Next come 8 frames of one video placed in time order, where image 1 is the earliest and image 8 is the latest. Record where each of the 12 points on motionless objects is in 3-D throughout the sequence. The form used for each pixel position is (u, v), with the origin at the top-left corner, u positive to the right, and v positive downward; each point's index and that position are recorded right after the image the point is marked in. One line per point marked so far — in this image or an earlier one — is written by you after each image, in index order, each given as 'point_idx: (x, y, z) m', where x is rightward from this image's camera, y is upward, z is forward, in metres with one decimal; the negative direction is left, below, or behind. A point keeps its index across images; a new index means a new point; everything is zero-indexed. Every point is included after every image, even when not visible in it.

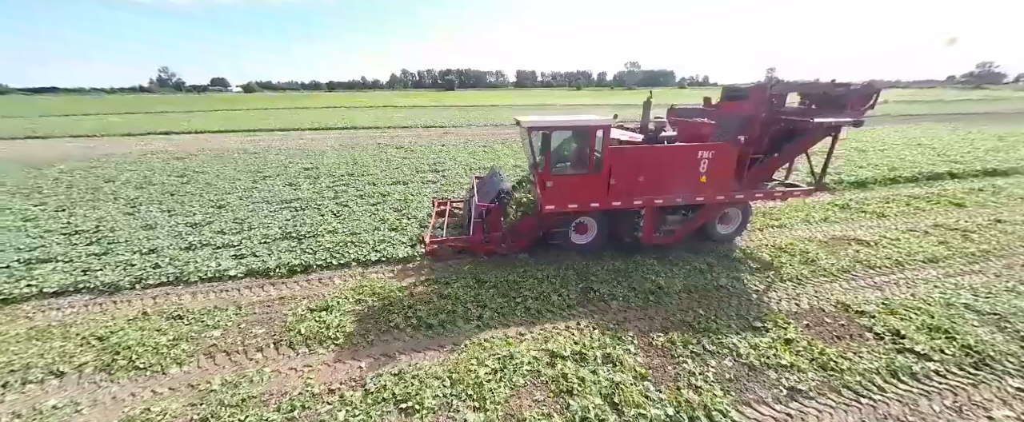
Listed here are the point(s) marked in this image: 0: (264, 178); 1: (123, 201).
0: (-9.4, +1.2, +11.4) m
1: (-11.9, +0.3, +9.1) m
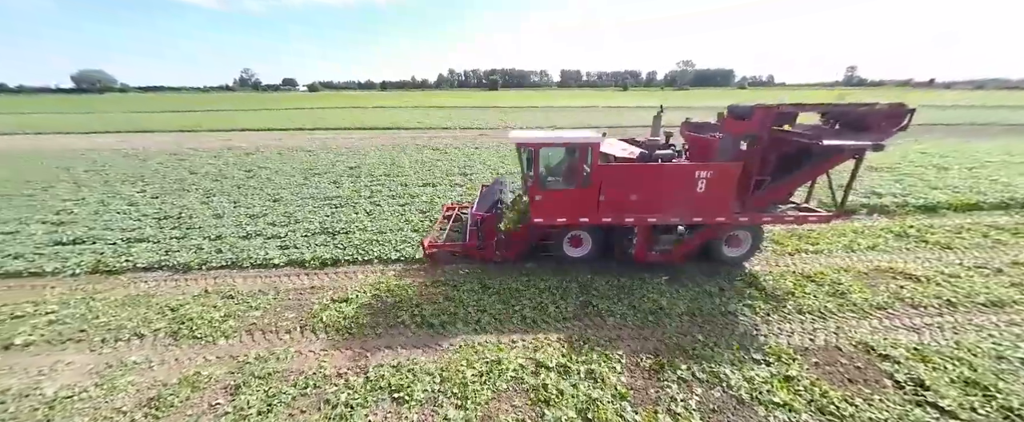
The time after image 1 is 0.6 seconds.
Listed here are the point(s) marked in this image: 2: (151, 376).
0: (-8.4, +1.5, +12.7) m
1: (-11.1, +0.7, +10.7) m
2: (-4.5, -2.1, +3.8) m
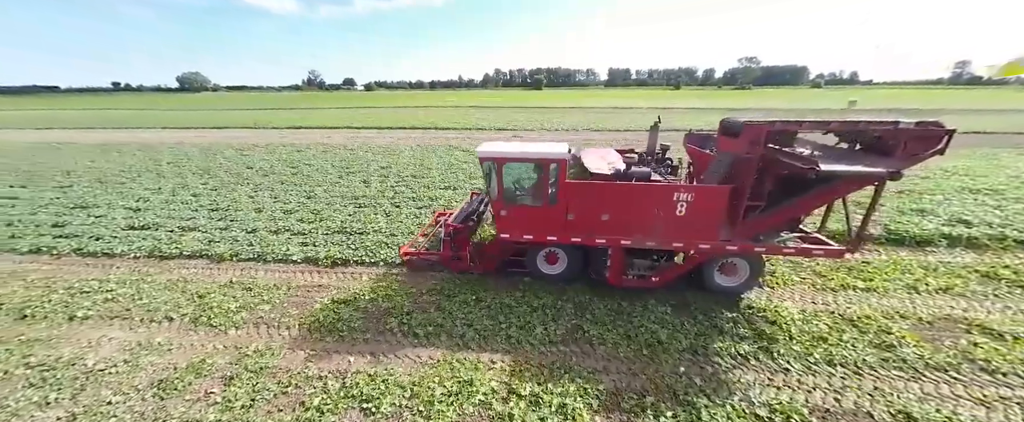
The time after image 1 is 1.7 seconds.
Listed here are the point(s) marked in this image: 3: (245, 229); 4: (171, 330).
0: (-7.4, +1.7, +13.6) m
1: (-10.4, +1.0, +12.0) m
2: (-4.8, -2.1, +4.2) m
3: (-7.2, -0.5, +8.1) m
4: (-5.5, -1.9, +4.8) m
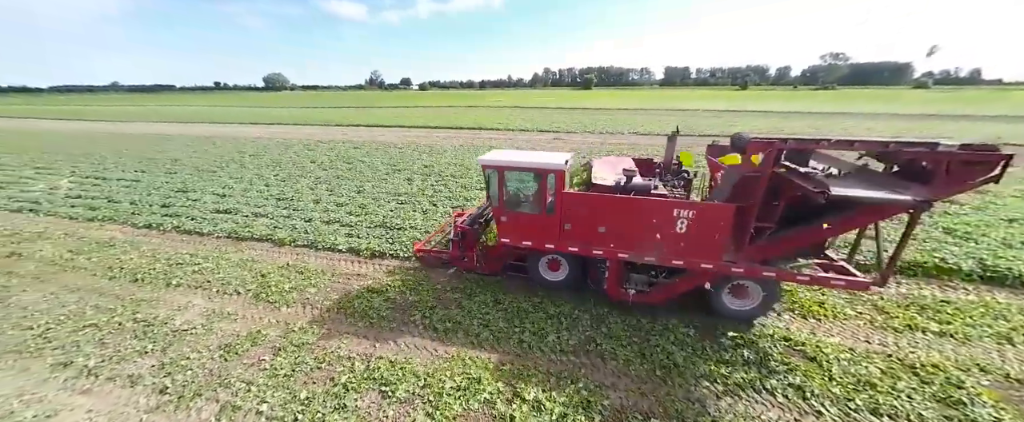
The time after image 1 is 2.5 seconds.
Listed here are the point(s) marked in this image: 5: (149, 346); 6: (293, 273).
0: (-5.7, +1.9, +14.6) m
1: (-8.9, +1.4, +13.4) m
2: (-4.6, -1.9, +5.0) m
3: (-6.4, -0.2, +9.1) m
4: (-5.2, -1.7, +5.7) m
5: (-5.6, -2.1, +4.6) m
6: (-4.7, -1.4, +6.5) m
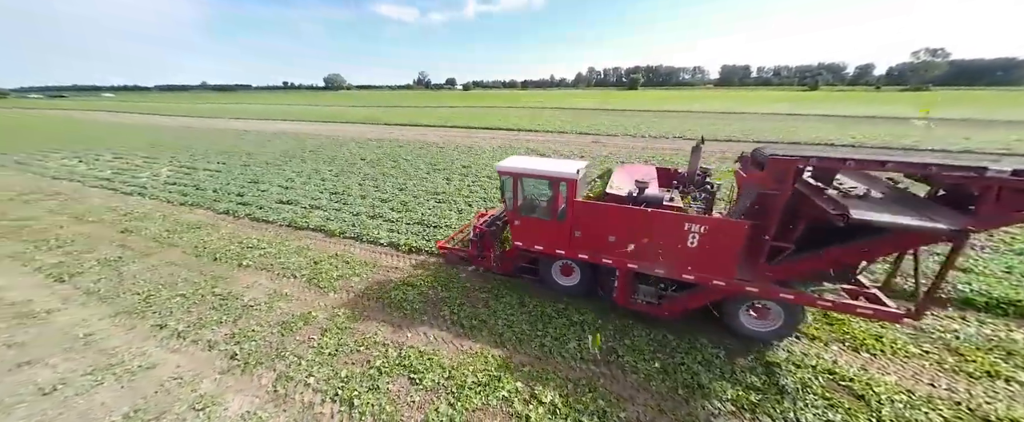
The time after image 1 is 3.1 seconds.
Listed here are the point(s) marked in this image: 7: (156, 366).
0: (-3.9, +2.1, +15.3) m
1: (-7.3, +1.7, +14.5) m
2: (-4.2, -1.8, +5.7) m
3: (-5.4, 0.0, +10.0) m
4: (-4.6, -1.6, +6.4) m
5: (-5.2, -1.9, +5.4) m
6: (-4.1, -1.2, +7.2) m
7: (-5.2, -2.3, +4.4) m
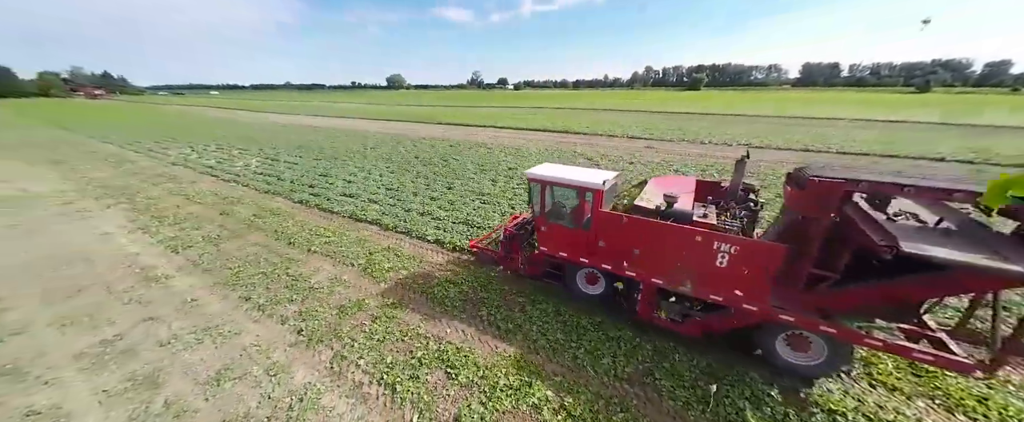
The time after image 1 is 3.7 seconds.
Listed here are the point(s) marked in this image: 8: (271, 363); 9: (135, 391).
0: (-1.6, +2.1, +15.8) m
1: (-5.1, +2.0, +15.5) m
2: (-3.5, -1.7, +6.4) m
3: (-3.9, +0.1, +10.7) m
4: (-3.8, -1.4, +7.1) m
5: (-4.5, -1.8, +6.2) m
6: (-3.1, -1.2, +7.8) m
7: (-4.7, -2.1, +5.2) m
8: (-3.7, -2.3, +4.6) m
9: (-5.2, -2.5, +4.1) m
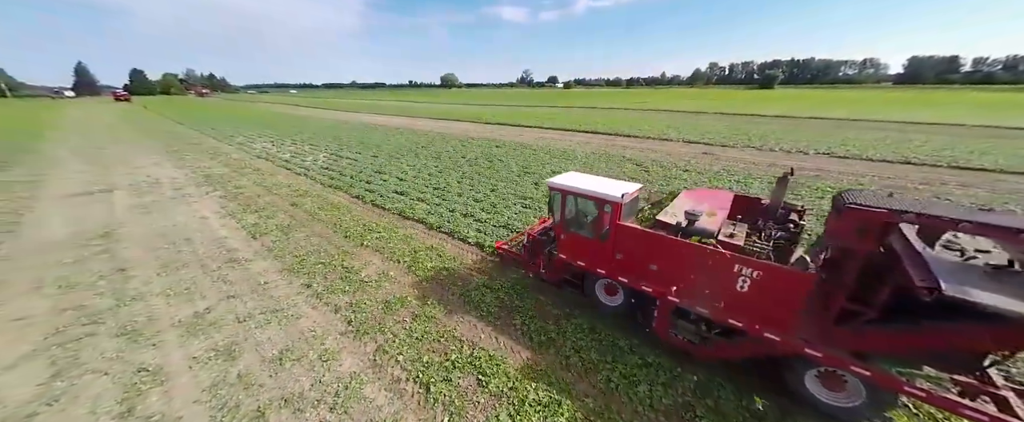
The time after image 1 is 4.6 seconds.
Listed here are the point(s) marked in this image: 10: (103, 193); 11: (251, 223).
0: (+0.7, +2.0, +15.9) m
1: (-2.8, +2.0, +16.0) m
2: (-2.7, -1.7, +6.8) m
3: (-2.4, +0.1, +11.2) m
4: (-2.9, -1.4, +7.6) m
5: (-3.7, -1.7, +6.7) m
6: (-2.1, -1.2, +8.1) m
7: (-4.1, -2.1, +5.8) m
8: (-3.2, -2.4, +5.1) m
9: (-4.7, -2.4, +4.8) m
10: (-18.2, +0.8, +13.3) m
11: (-8.8, -0.4, +10.0) m
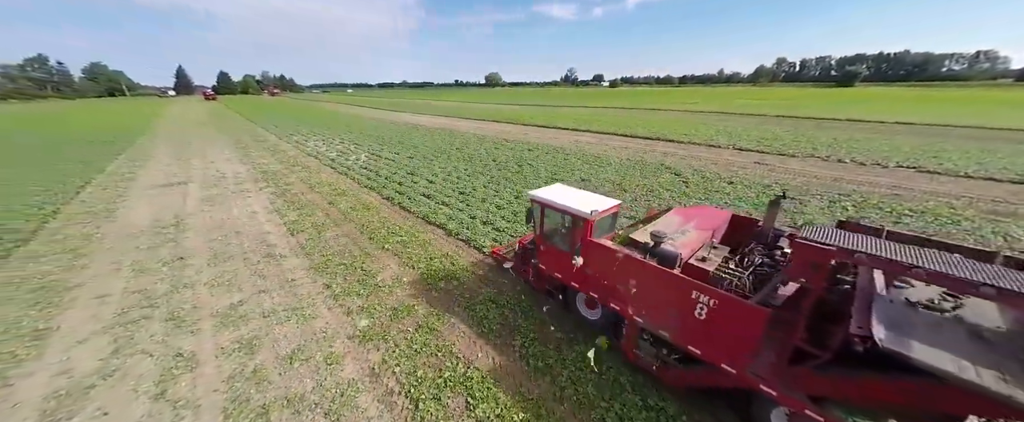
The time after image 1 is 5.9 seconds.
0: (+2.1, +1.6, +15.6) m
1: (-1.3, +1.8, +16.2) m
2: (-2.5, -2.0, +7.0) m
3: (-1.6, -0.1, +11.3) m
4: (-2.6, -1.7, +7.8) m
5: (-3.6, -1.9, +7.1) m
6: (-1.8, -1.4, +8.3) m
7: (-4.0, -2.2, +6.2) m
8: (-3.3, -2.5, +5.4) m
9: (-4.8, -2.5, +5.3) m
10: (-17.0, +1.3, +15.3) m
11: (-8.1, -0.3, +11.0) m
